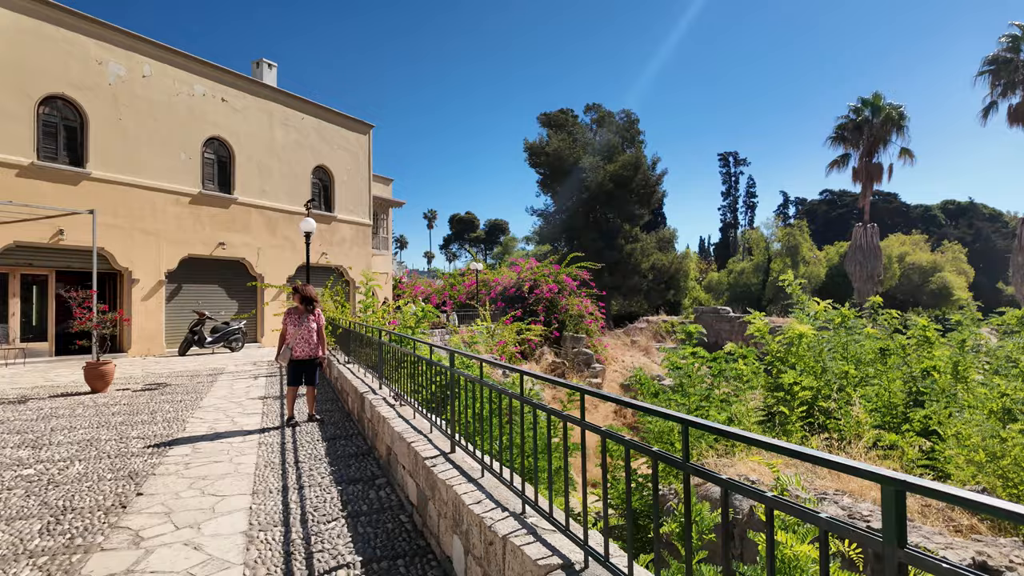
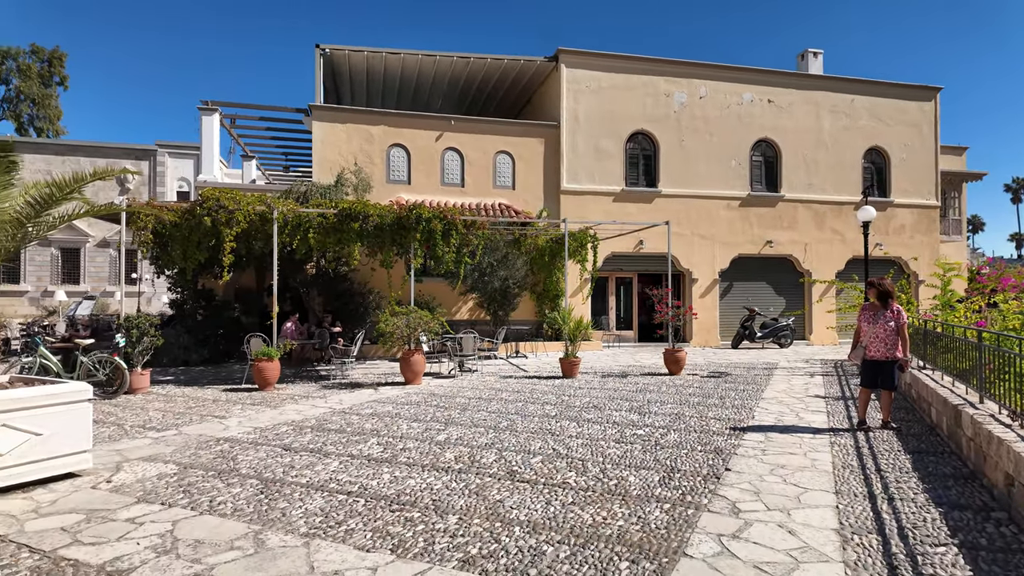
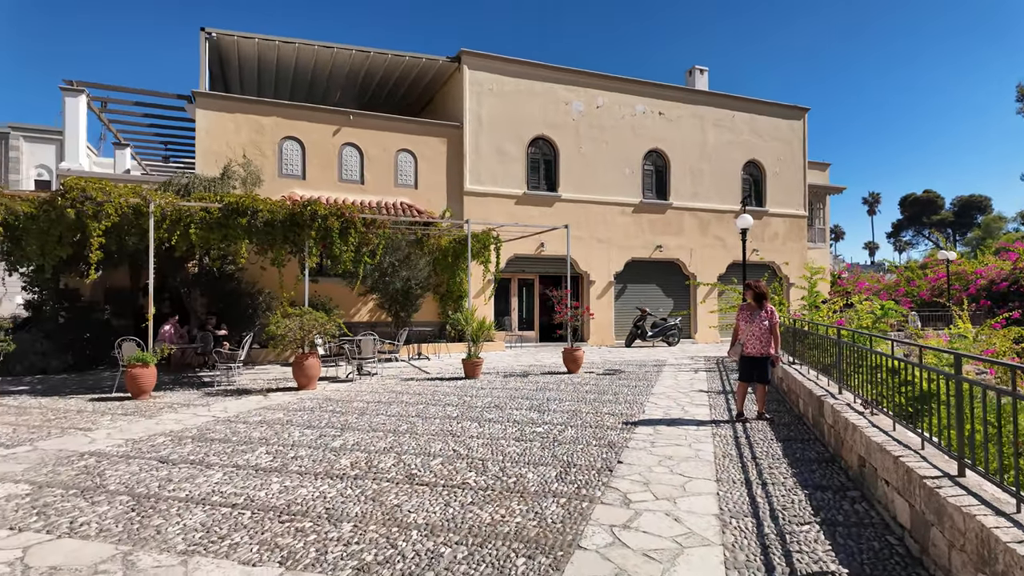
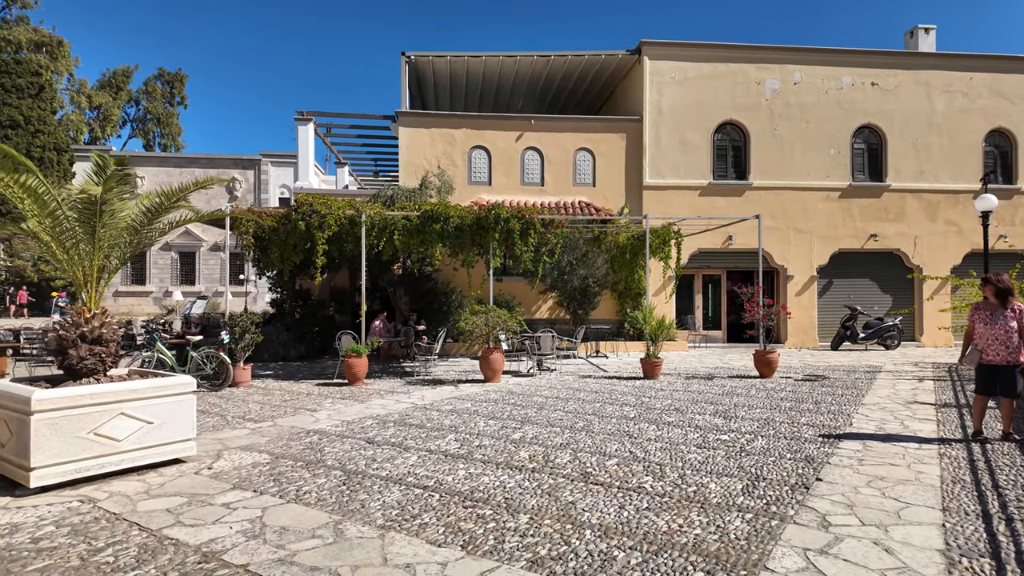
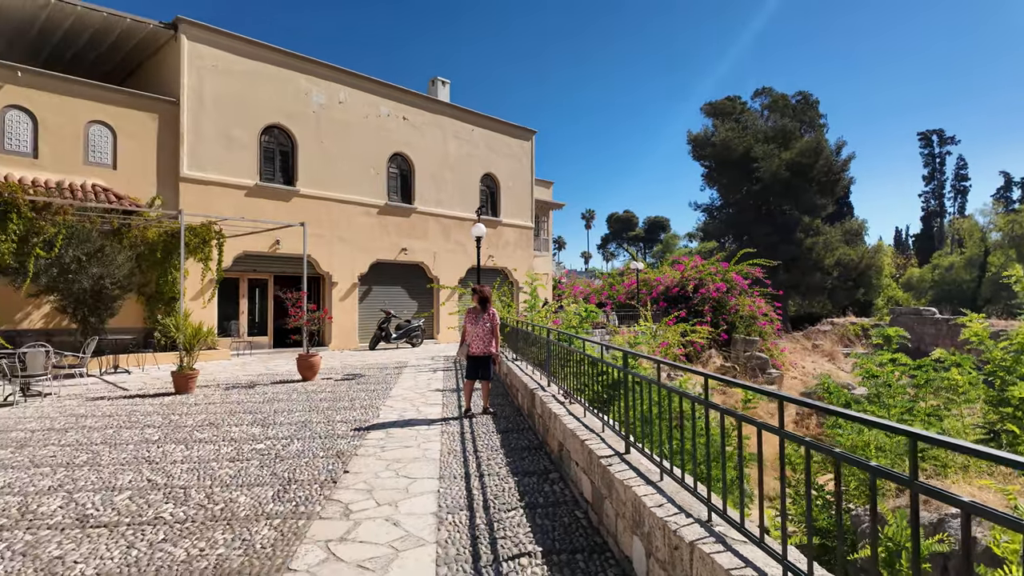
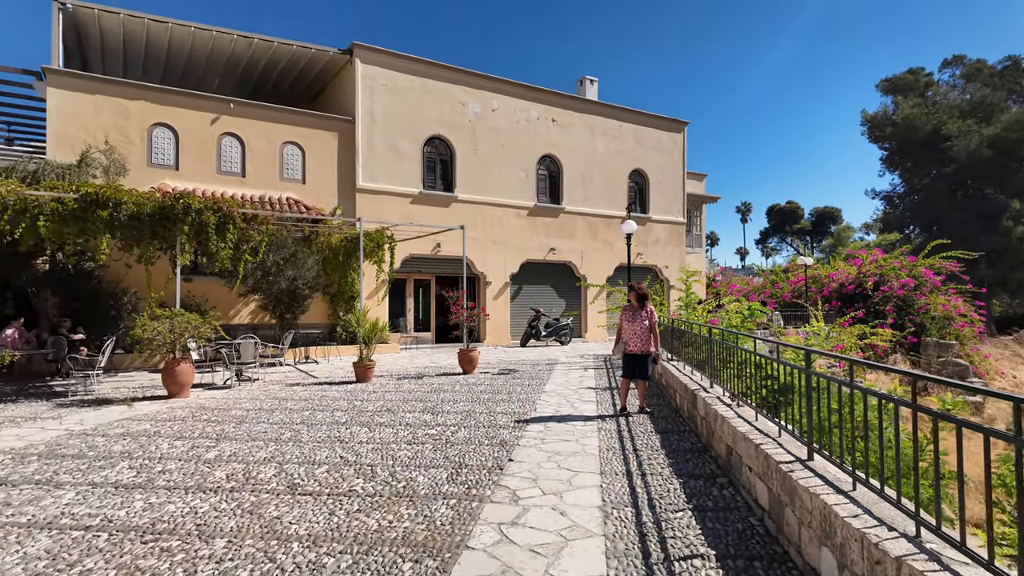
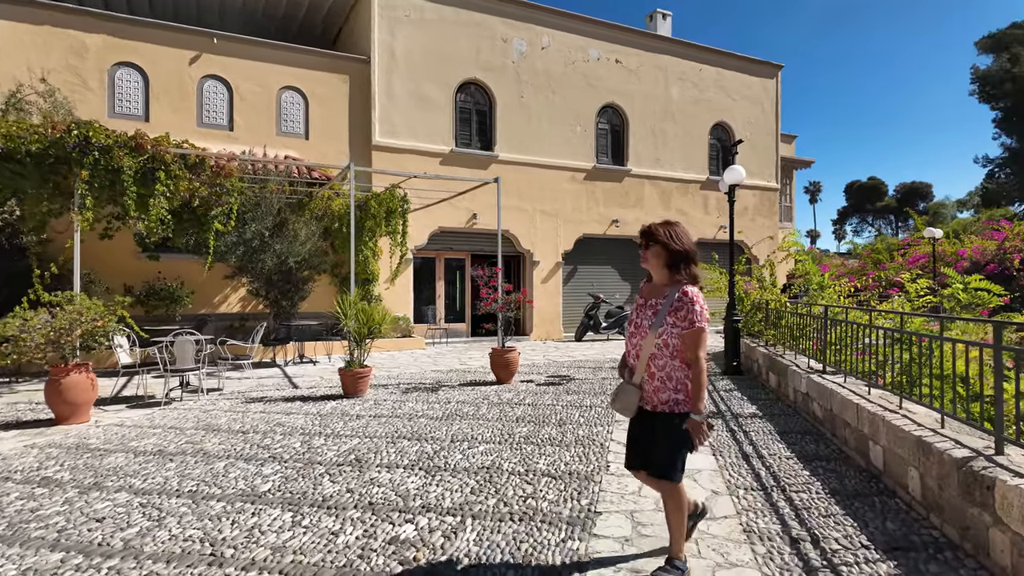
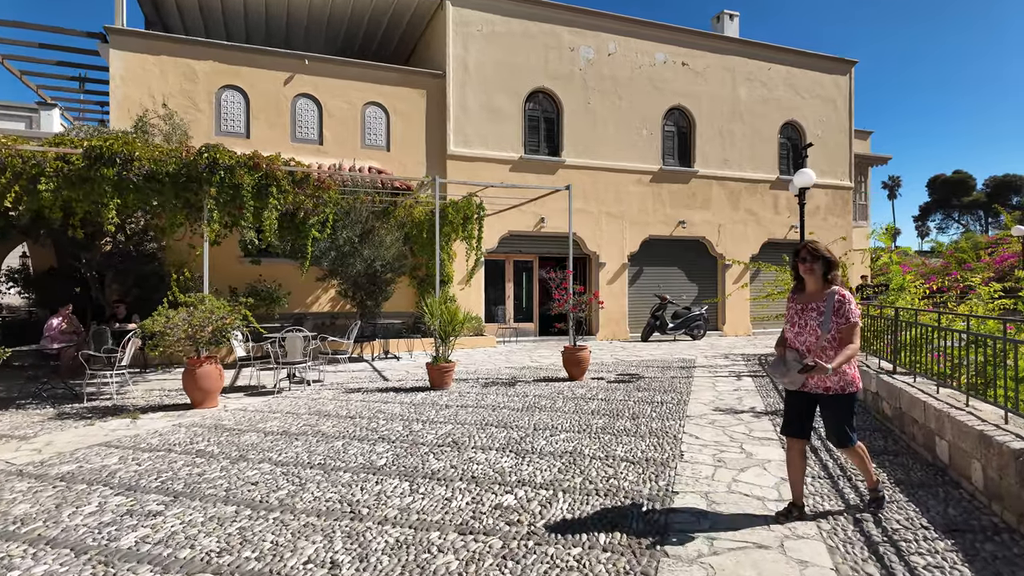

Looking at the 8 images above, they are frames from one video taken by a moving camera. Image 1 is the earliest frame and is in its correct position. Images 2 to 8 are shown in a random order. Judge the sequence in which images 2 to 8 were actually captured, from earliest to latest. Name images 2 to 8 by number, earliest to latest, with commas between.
5, 6, 3, 2, 4, 8, 7
